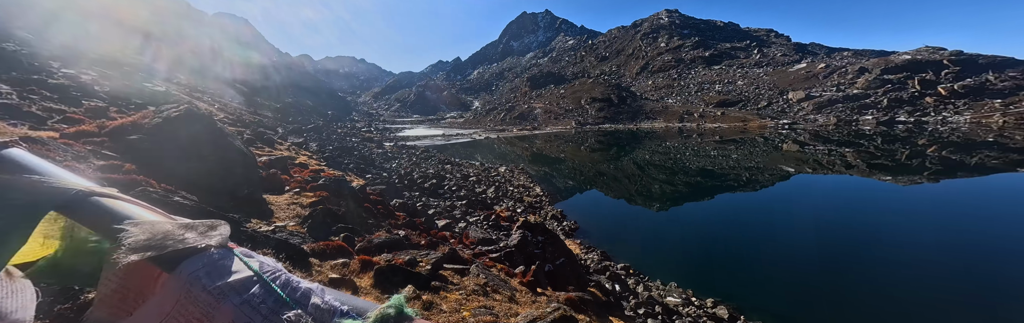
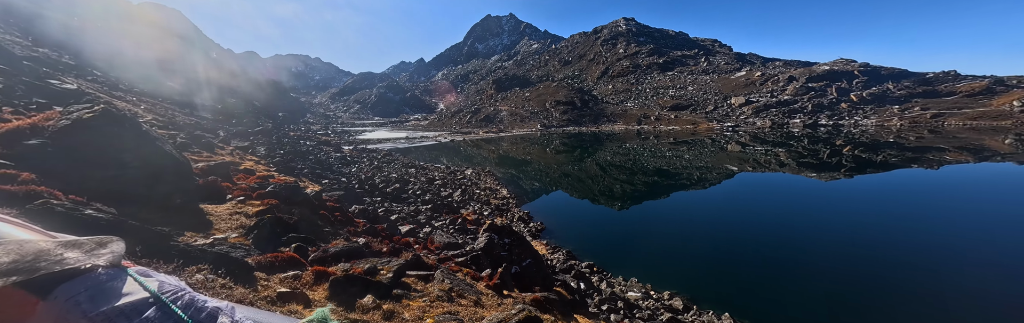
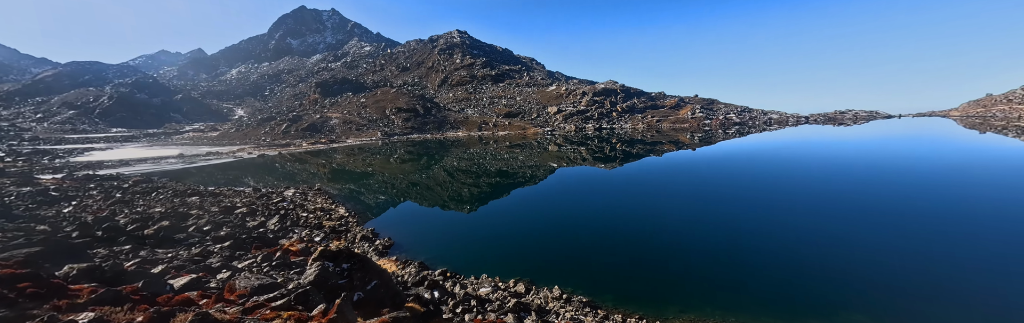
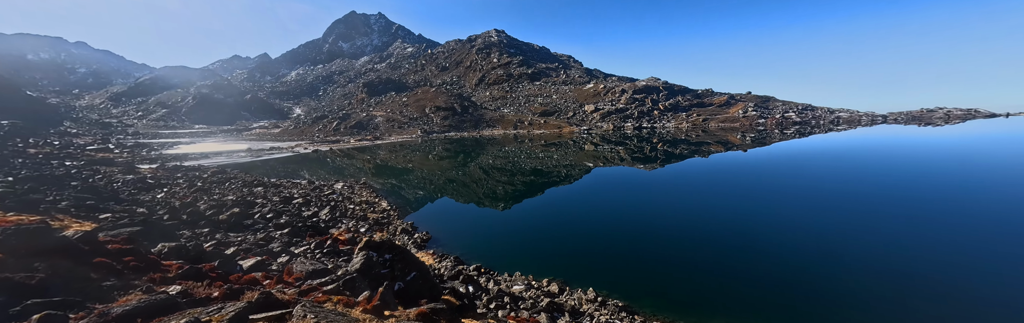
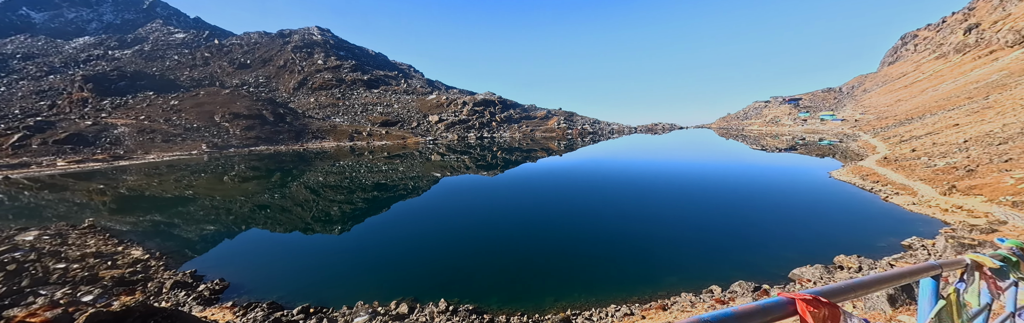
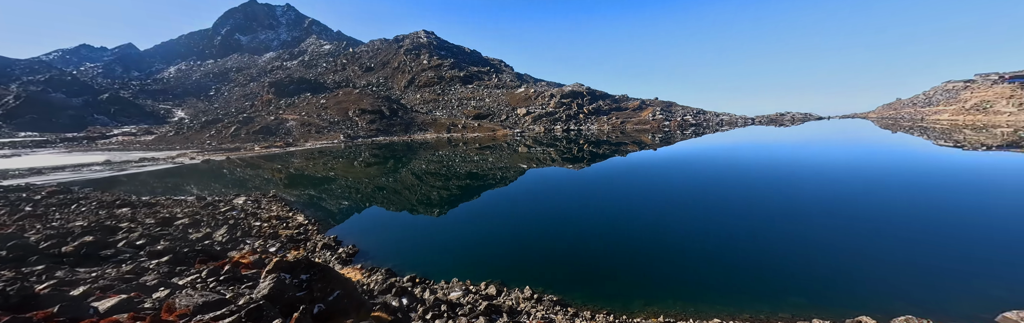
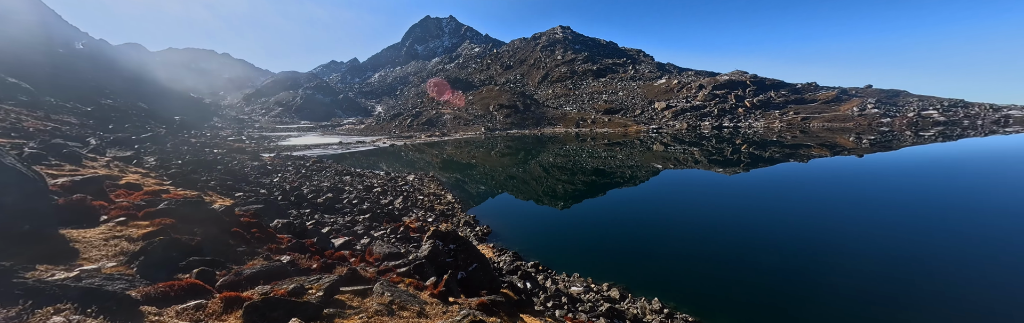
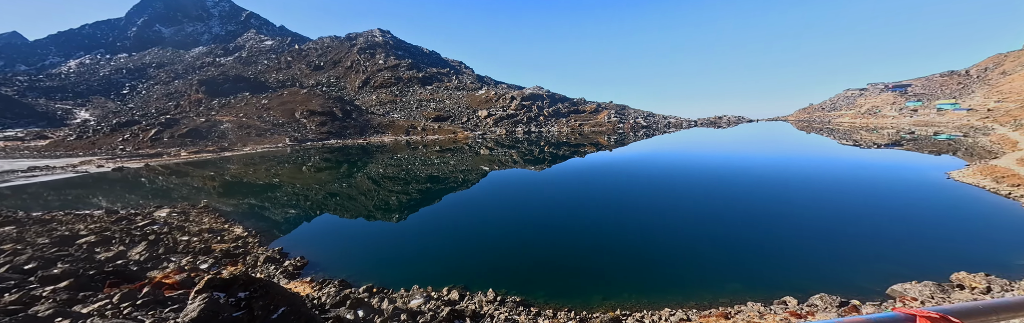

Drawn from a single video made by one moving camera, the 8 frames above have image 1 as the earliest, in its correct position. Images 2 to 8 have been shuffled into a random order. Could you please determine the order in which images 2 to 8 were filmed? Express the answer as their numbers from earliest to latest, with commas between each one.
2, 7, 4, 3, 6, 8, 5
